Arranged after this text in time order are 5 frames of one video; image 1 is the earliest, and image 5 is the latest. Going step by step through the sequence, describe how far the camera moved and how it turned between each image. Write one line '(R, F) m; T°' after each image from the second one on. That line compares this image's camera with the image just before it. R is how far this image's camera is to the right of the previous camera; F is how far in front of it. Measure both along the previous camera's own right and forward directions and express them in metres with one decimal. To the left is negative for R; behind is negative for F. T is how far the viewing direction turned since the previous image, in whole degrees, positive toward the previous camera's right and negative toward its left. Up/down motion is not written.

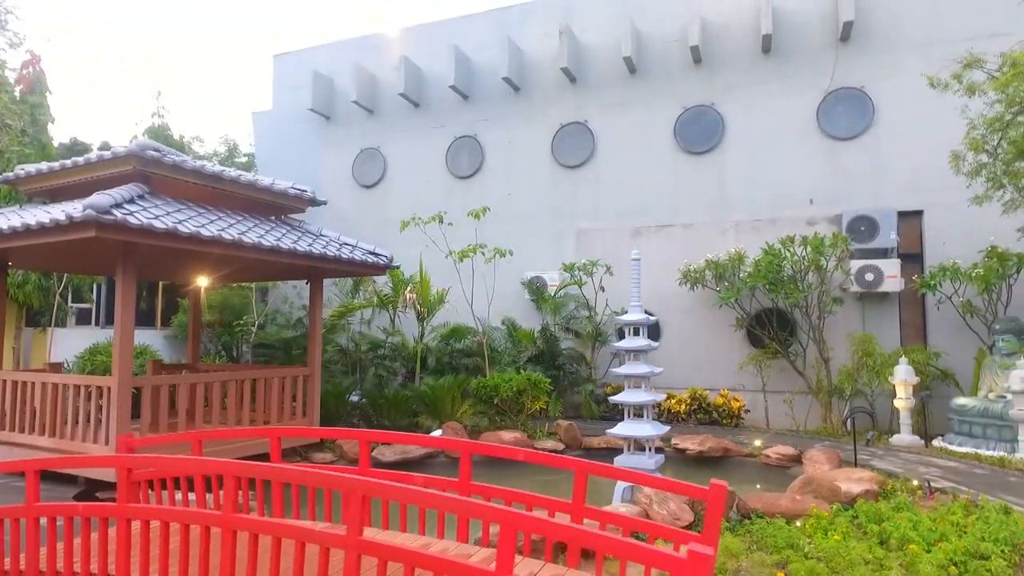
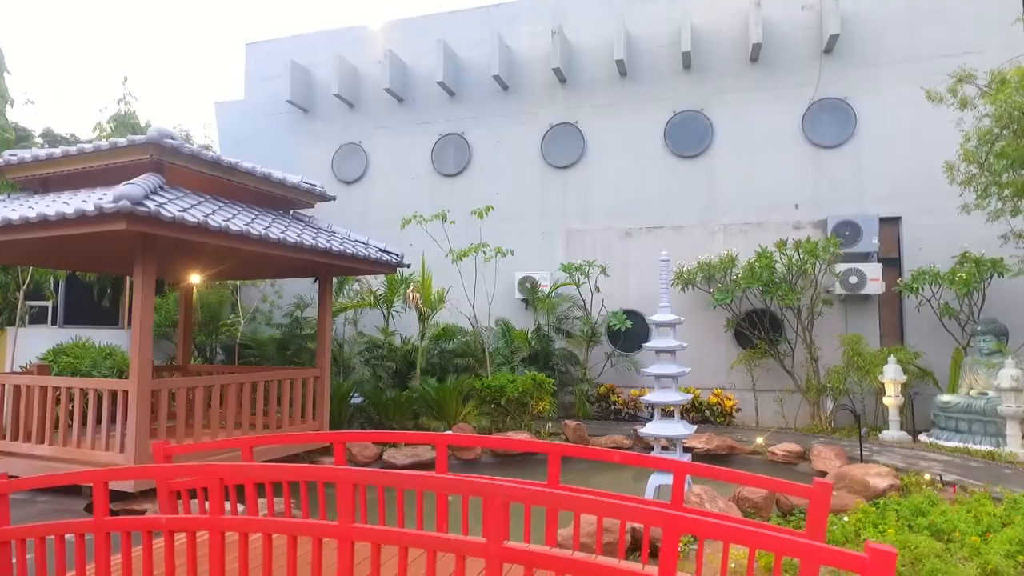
(-0.8, +0.1) m; +5°
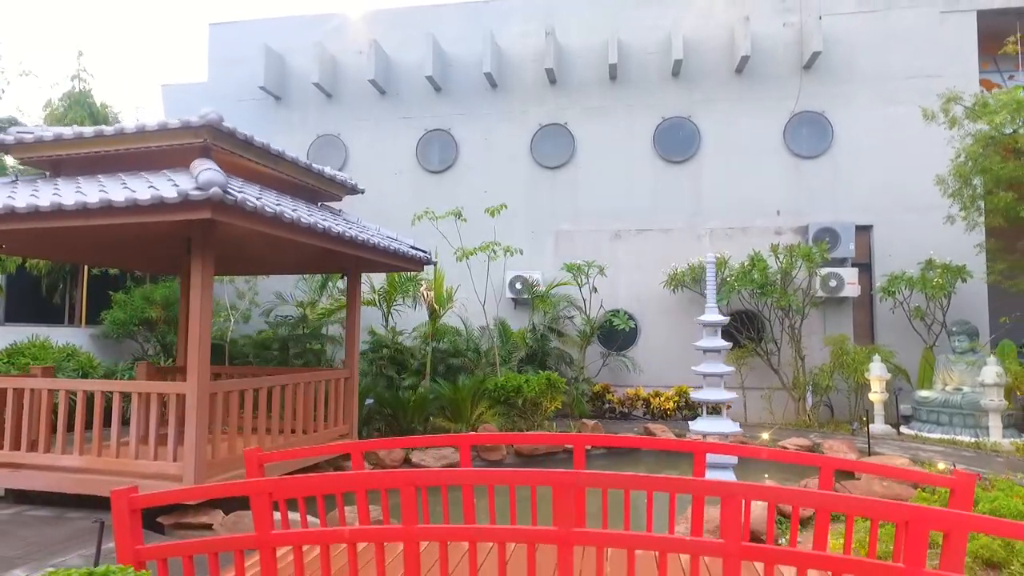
(-1.2, +0.1) m; +7°
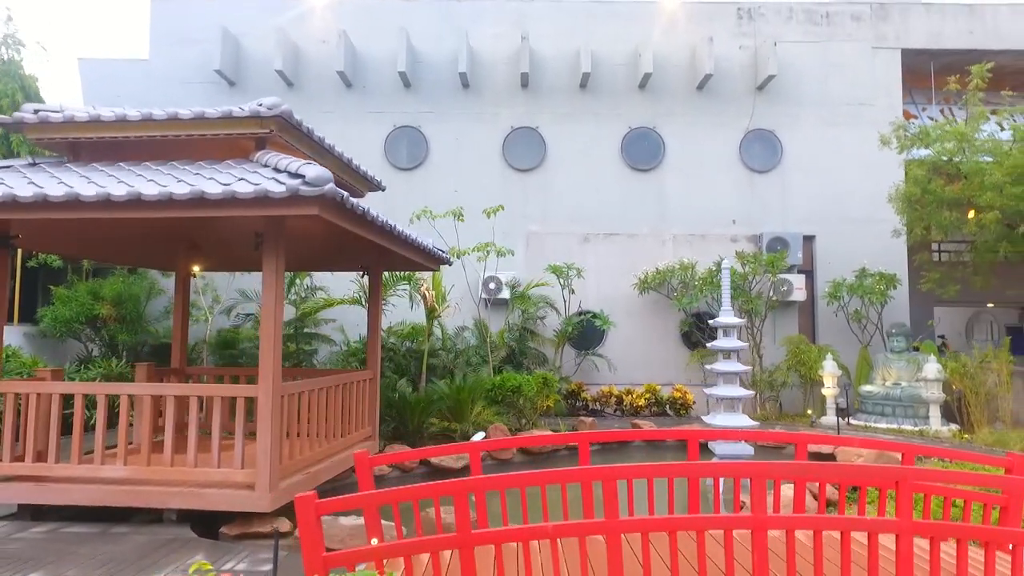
(-1.3, 0.0) m; +9°
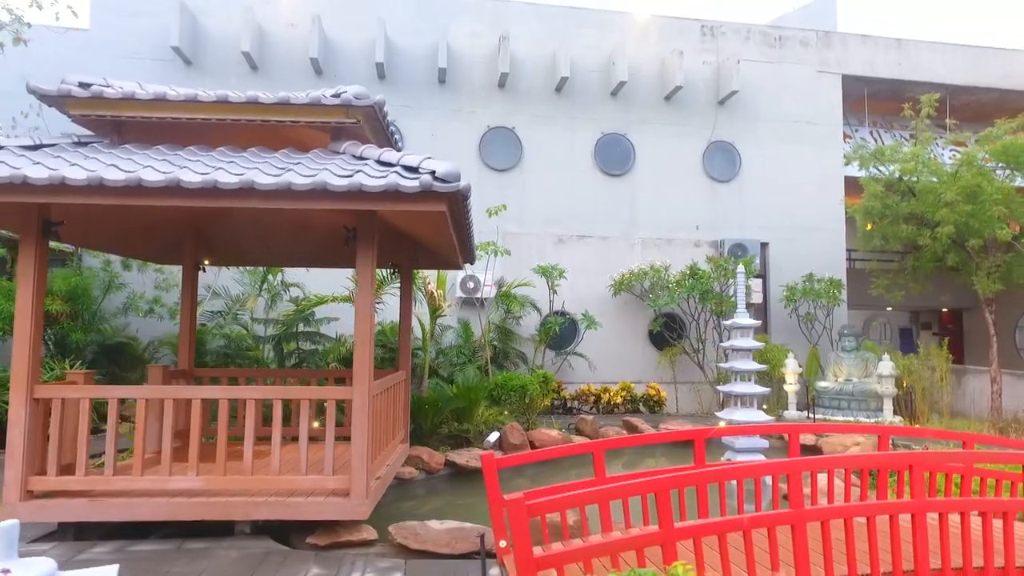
(-1.3, +0.1) m; +9°
